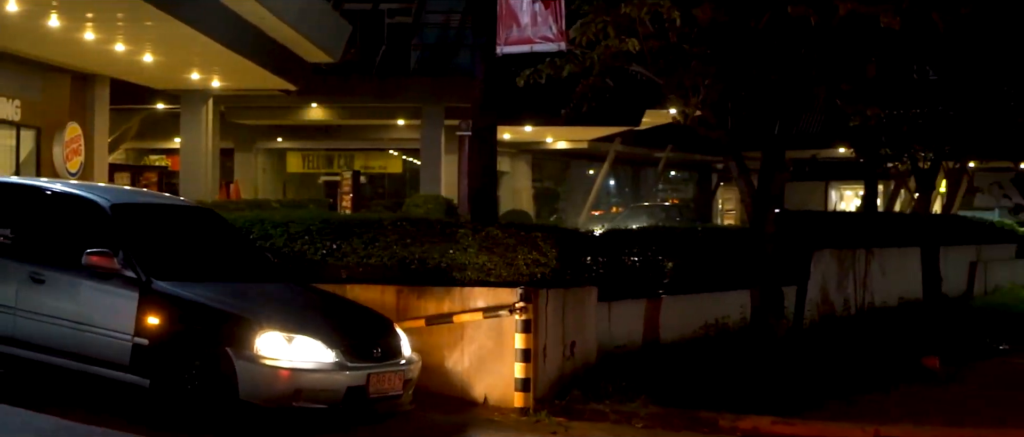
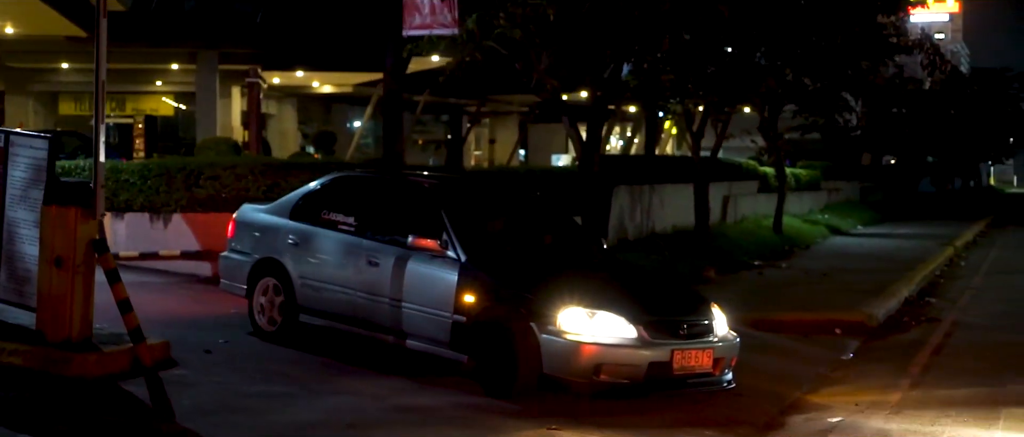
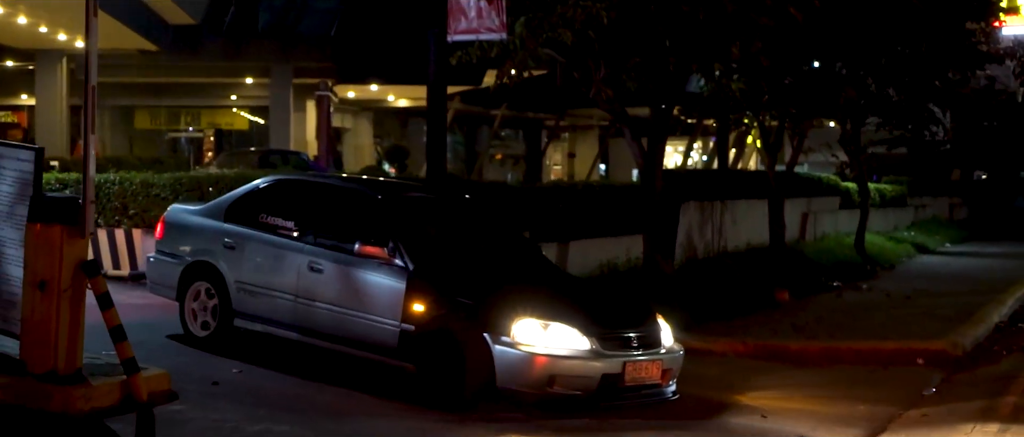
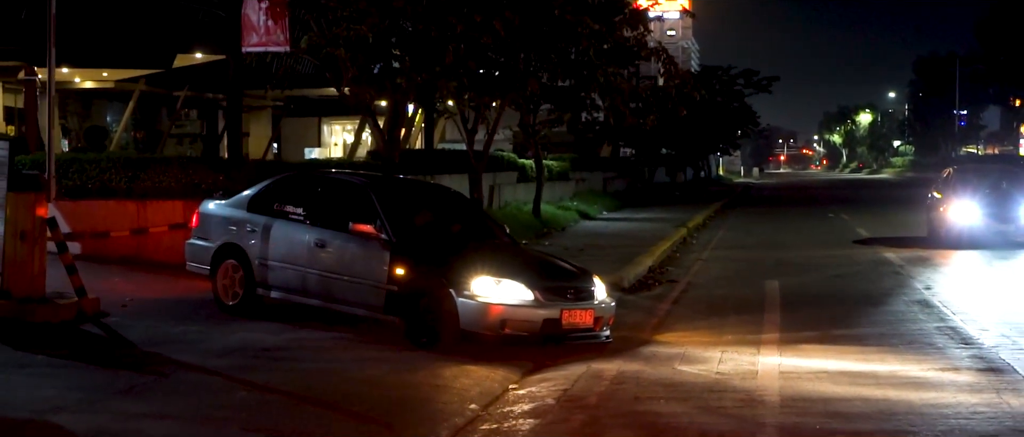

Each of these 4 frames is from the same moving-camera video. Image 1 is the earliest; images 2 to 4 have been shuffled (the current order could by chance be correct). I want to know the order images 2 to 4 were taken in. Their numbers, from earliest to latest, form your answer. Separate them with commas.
3, 2, 4
